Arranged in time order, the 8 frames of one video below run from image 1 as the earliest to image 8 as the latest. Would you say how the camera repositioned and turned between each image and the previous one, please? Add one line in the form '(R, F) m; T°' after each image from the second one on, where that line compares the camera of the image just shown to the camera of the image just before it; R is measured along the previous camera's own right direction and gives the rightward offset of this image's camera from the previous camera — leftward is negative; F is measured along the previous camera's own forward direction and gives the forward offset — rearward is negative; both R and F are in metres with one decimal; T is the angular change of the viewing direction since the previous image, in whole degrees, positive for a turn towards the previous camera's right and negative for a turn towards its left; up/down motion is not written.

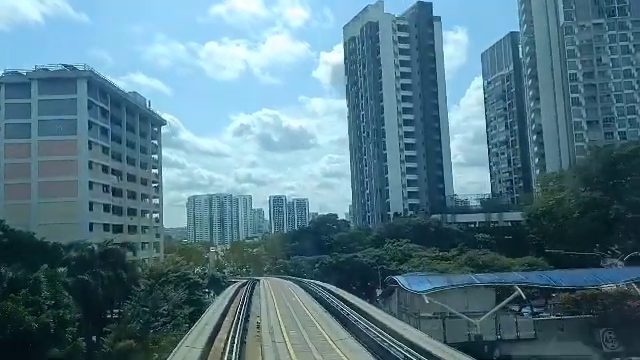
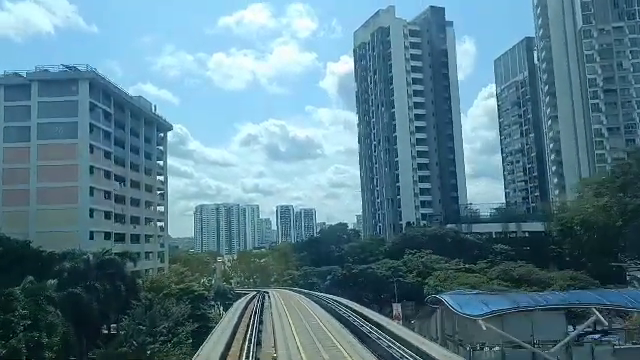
(-0.7, +3.3) m; -1°
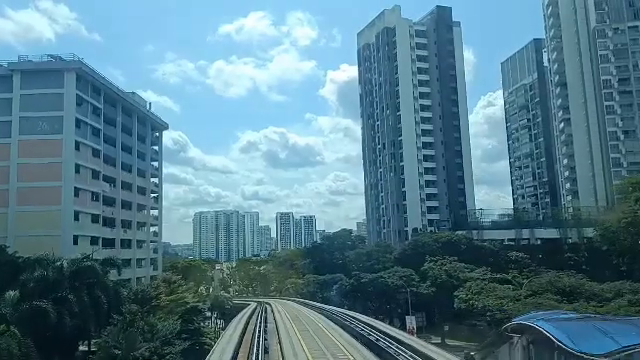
(-0.8, +4.8) m; 0°
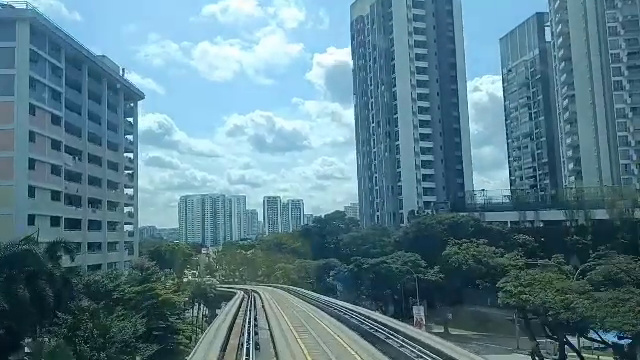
(-0.9, +6.7) m; +2°
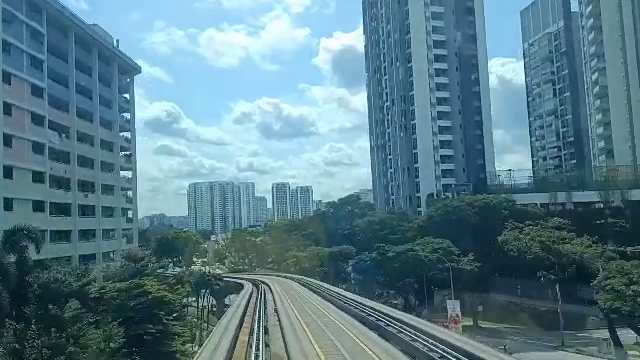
(-0.9, +6.0) m; -1°
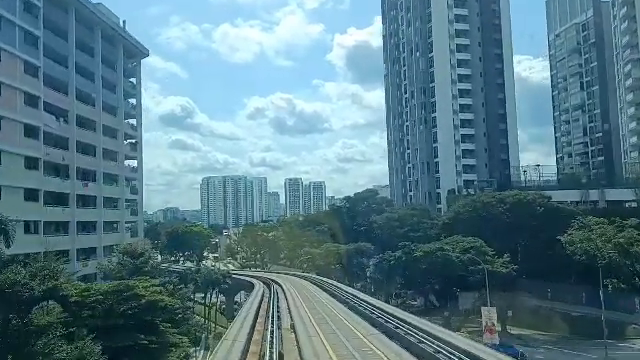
(-0.6, +4.1) m; -1°
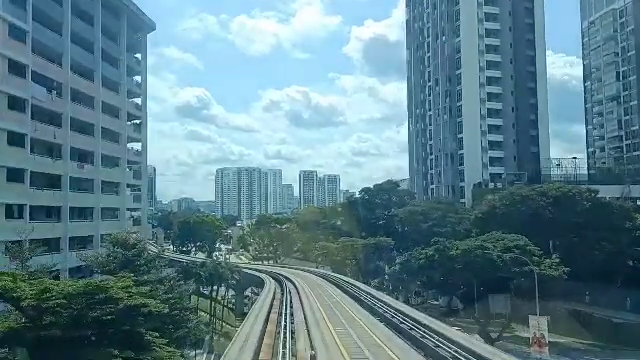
(-0.5, +5.0) m; -2°
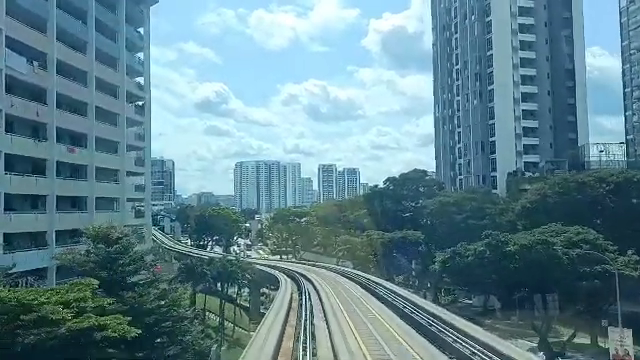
(-0.4, +5.7) m; -2°
